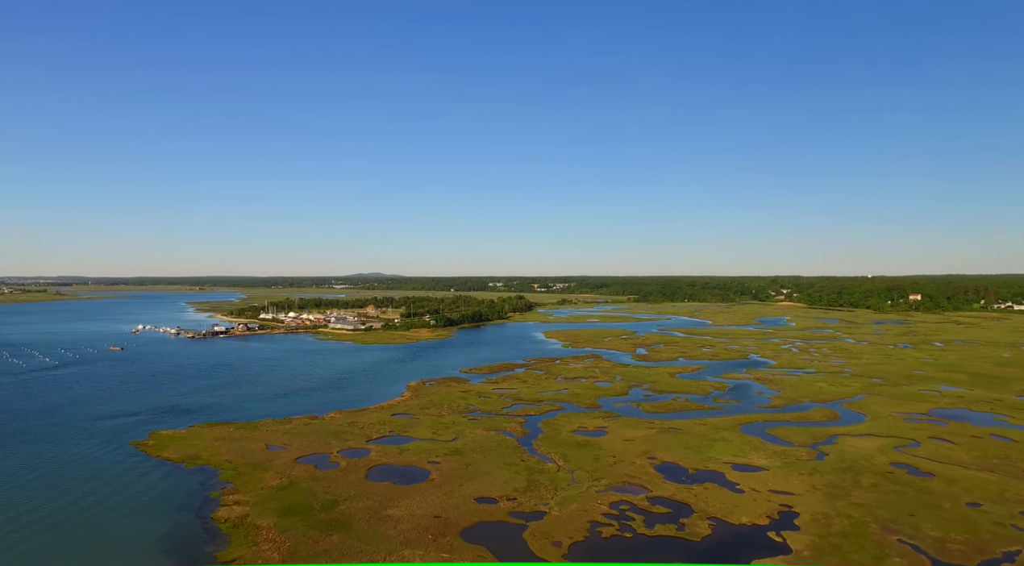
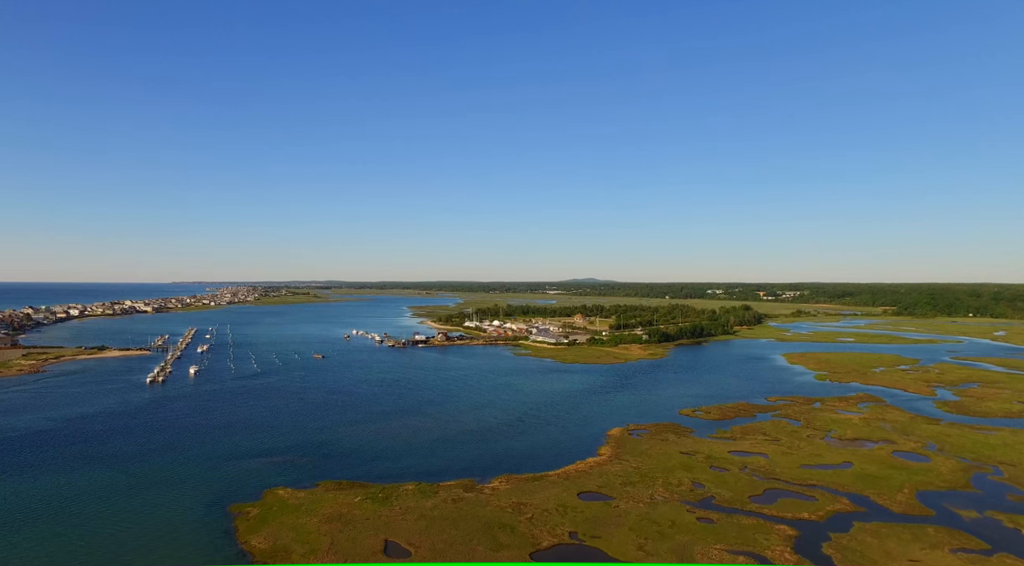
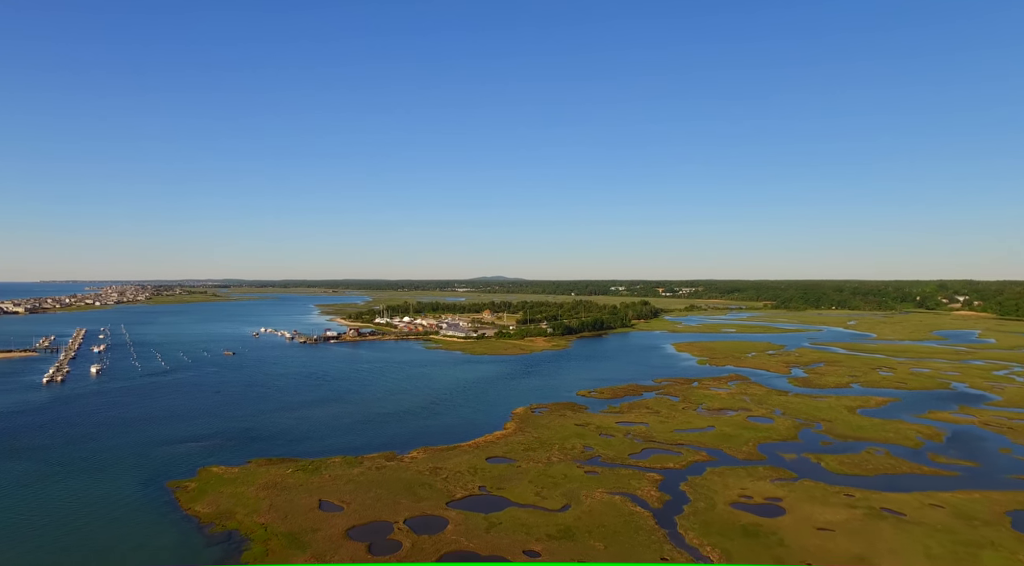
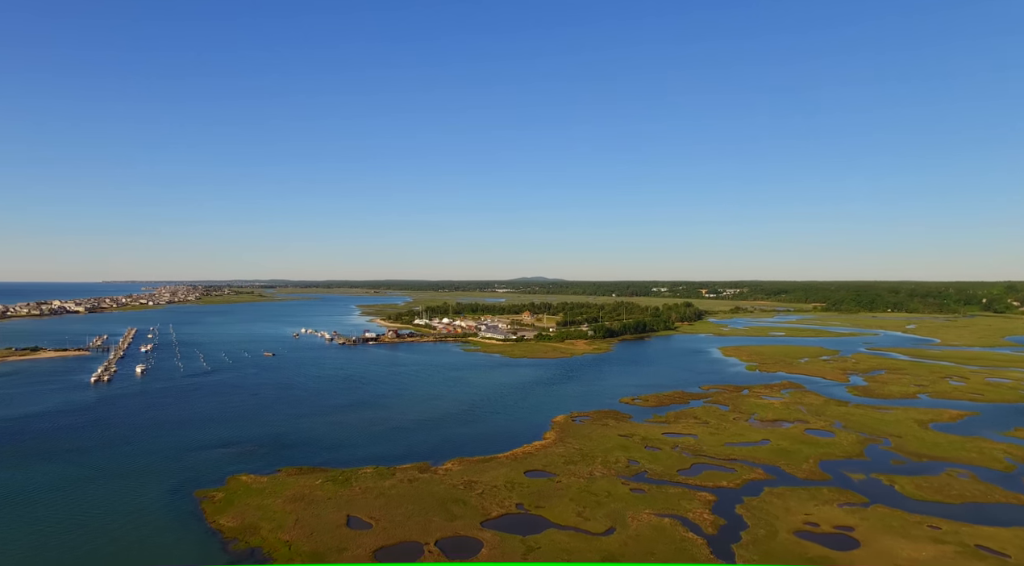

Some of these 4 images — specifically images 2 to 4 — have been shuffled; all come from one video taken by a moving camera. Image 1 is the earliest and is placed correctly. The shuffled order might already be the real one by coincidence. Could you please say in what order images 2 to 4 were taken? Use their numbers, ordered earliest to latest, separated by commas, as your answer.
3, 4, 2
